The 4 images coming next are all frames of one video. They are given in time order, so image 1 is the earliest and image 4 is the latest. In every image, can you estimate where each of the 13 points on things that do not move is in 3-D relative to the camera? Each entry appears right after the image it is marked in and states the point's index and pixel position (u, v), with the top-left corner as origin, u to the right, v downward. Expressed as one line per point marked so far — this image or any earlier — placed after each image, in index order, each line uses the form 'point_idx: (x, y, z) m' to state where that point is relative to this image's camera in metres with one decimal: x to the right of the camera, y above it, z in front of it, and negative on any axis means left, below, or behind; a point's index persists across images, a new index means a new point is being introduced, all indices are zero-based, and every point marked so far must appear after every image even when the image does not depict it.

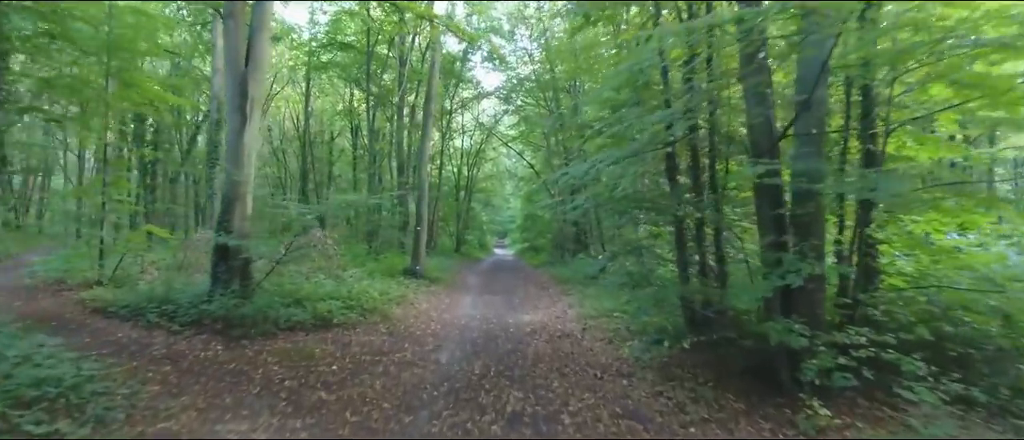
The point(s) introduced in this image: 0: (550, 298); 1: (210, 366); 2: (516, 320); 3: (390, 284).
0: (+1.1, -2.2, +17.7) m
1: (-3.8, -1.9, +8.0) m
2: (+0.1, -2.2, +13.7) m
3: (-3.3, -1.7, +17.2) m
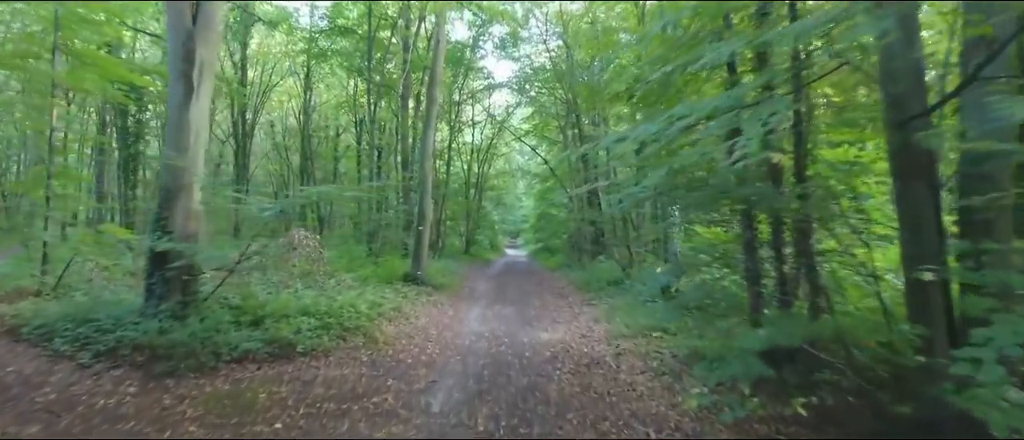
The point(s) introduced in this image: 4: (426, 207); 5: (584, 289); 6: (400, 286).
0: (+1.4, -2.2, +15.3) m
1: (-3.7, -1.8, +5.6) m
2: (+0.4, -2.1, +11.2) m
3: (-3.0, -1.7, +14.8) m
4: (-2.5, +0.4, +18.2) m
5: (+2.2, -2.1, +19.5) m
6: (-3.0, -1.7, +16.6) m
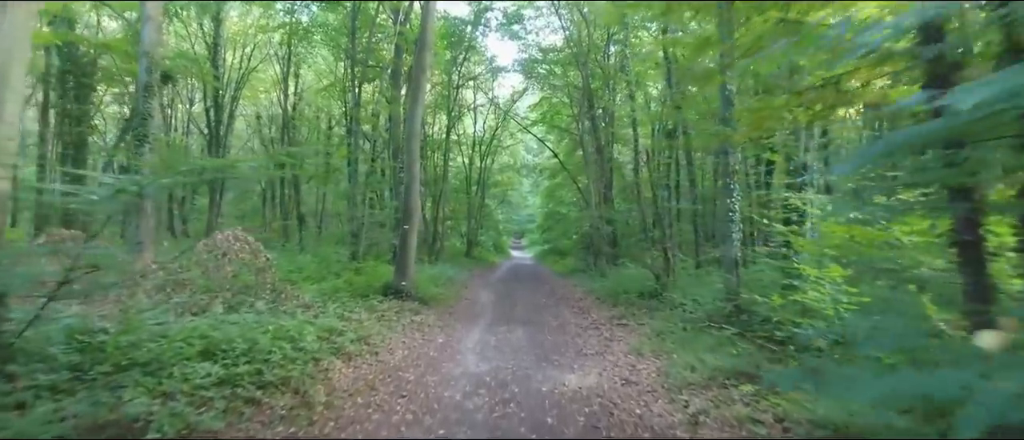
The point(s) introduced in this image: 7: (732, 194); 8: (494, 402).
0: (+1.6, -2.1, +11.7) m
1: (-3.6, -1.7, +2.1) m
2: (+0.5, -2.1, +7.6) m
3: (-2.8, -1.6, +11.3) m
4: (-2.3, +0.5, +14.6) m
5: (+2.4, -2.0, +15.9) m
6: (-2.8, -1.7, +13.0) m
7: (+4.1, +0.5, +11.7) m
8: (-0.2, -2.0, +7.1) m
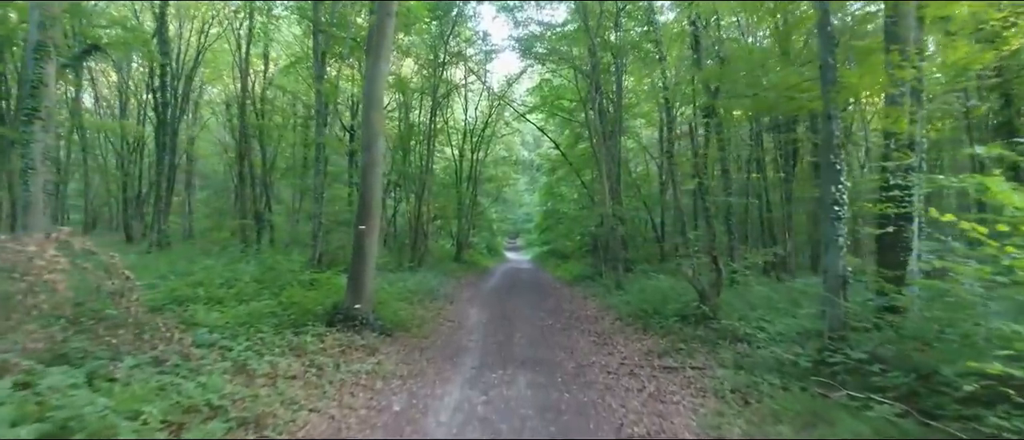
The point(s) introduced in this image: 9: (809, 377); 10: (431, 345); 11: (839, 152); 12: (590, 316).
0: (+1.6, -2.0, +7.8) m
1: (-3.5, -1.7, -1.8) m
2: (+0.5, -2.0, +3.8) m
3: (-2.8, -1.6, +7.4) m
4: (-2.3, +0.5, +10.7) m
5: (+2.4, -2.0, +12.0) m
6: (-2.8, -1.6, +9.1) m
7: (+4.1, +0.5, +7.9) m
8: (-0.2, -2.0, +3.2) m
9: (+3.3, -1.7, +7.0) m
10: (-1.3, -2.0, +9.8) m
11: (+4.1, +0.9, +8.0) m
12: (+1.7, -2.1, +13.7) m
